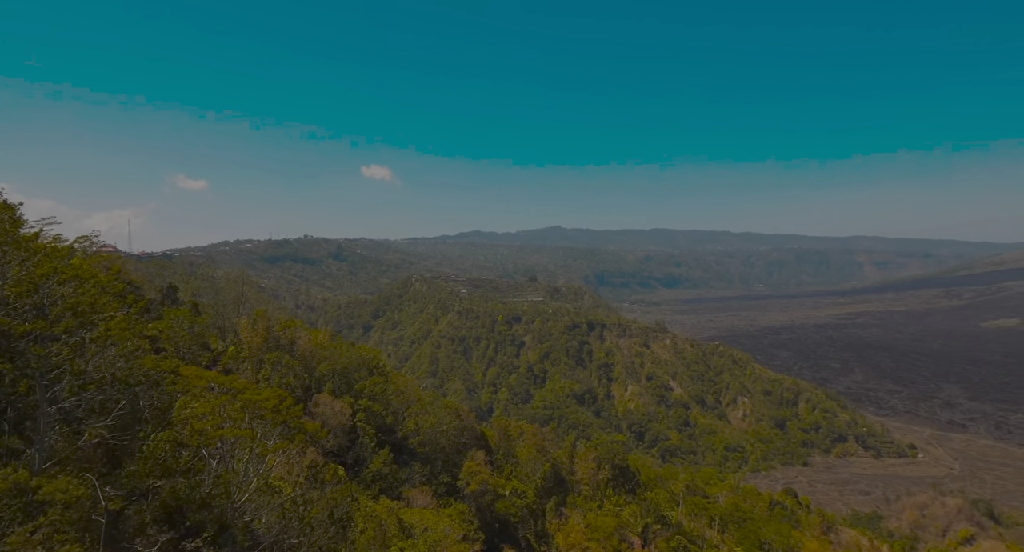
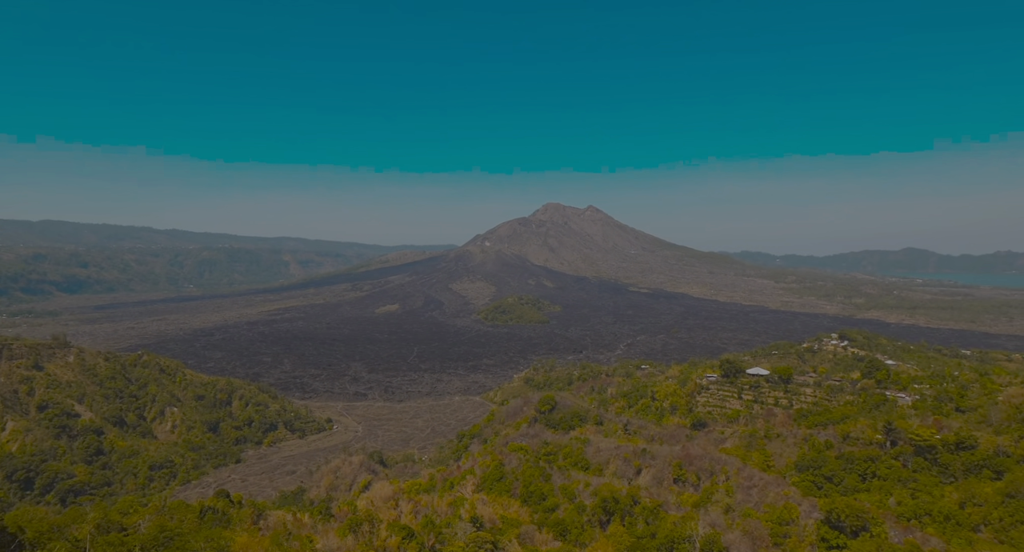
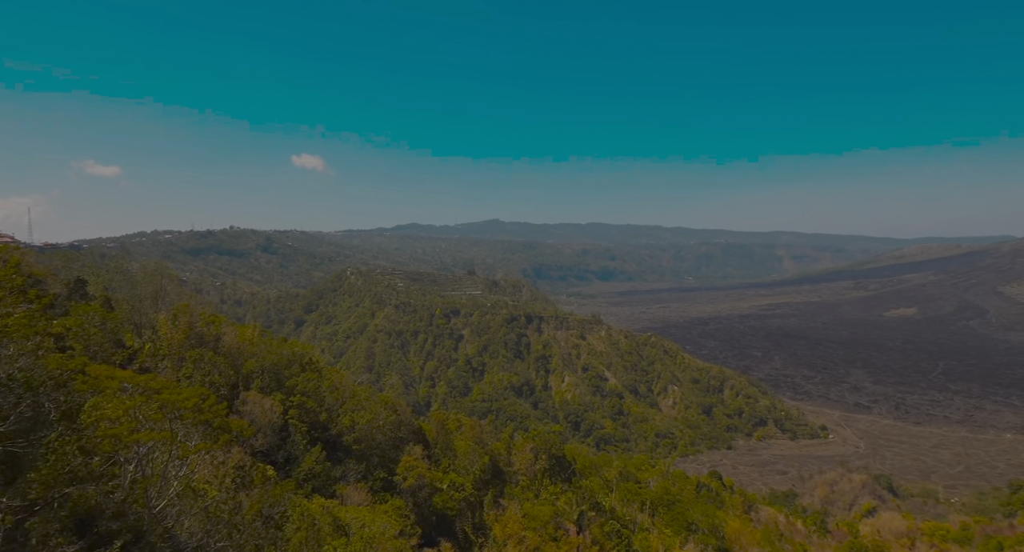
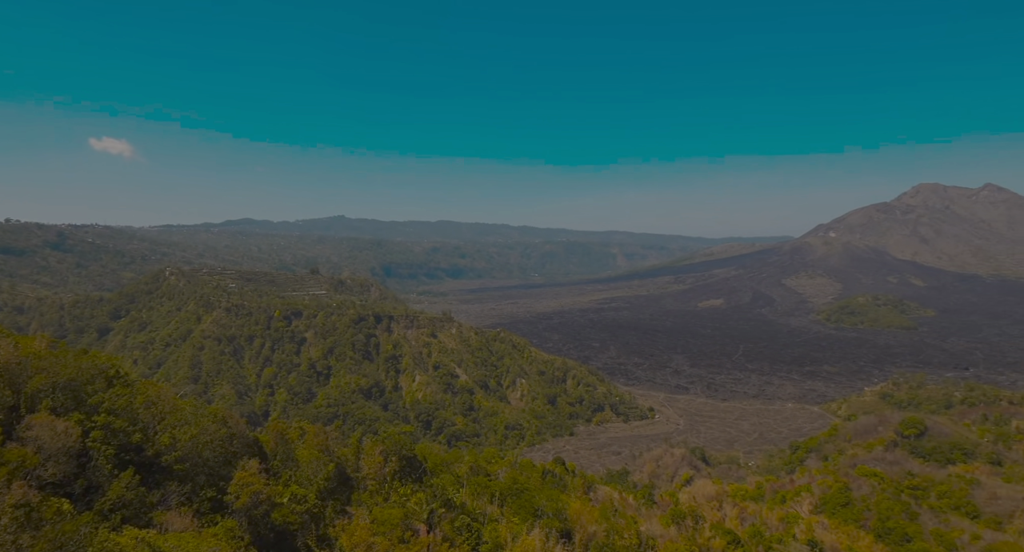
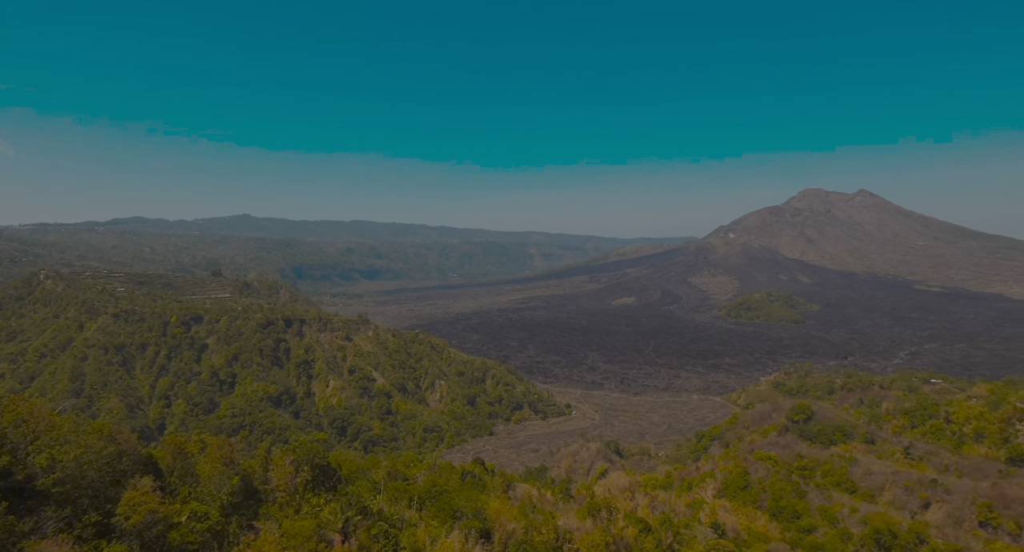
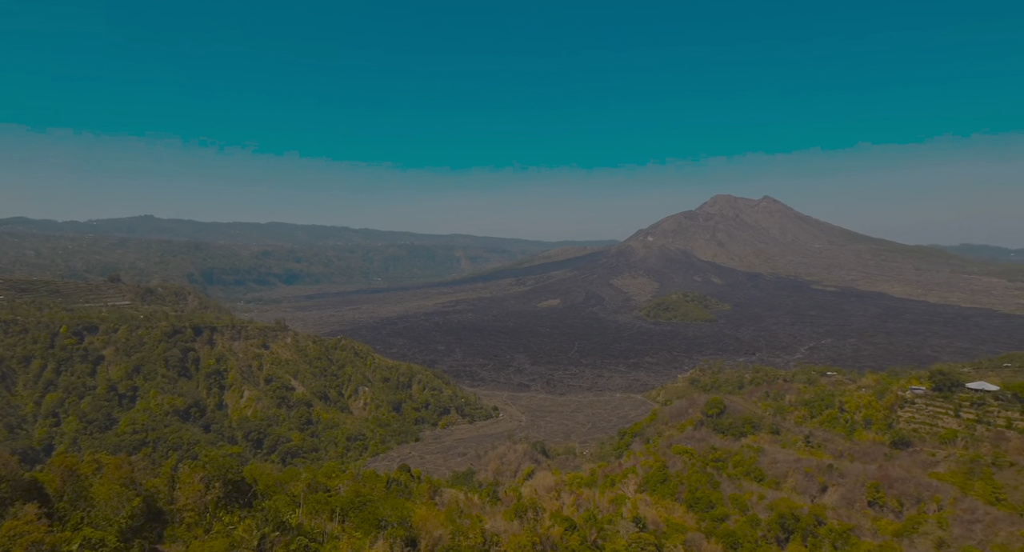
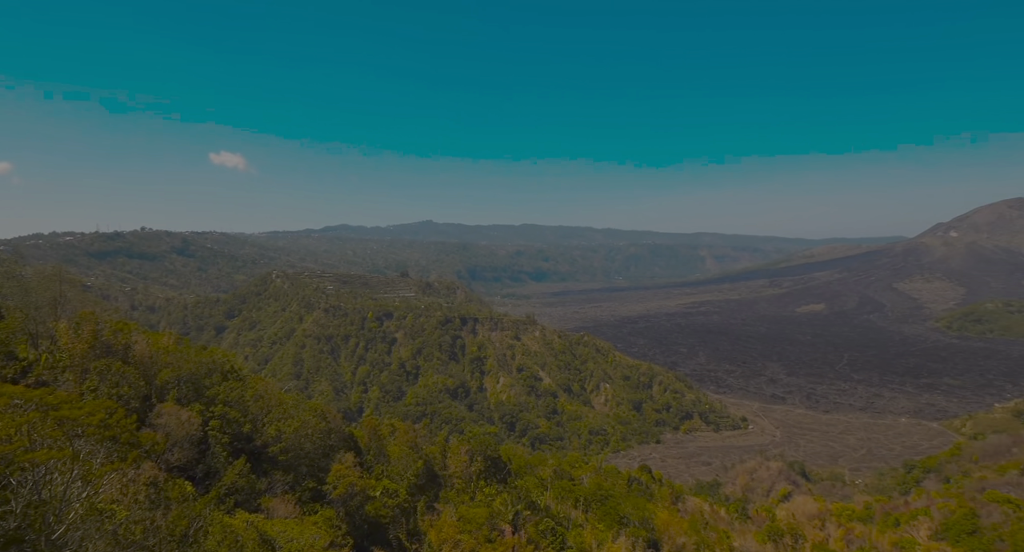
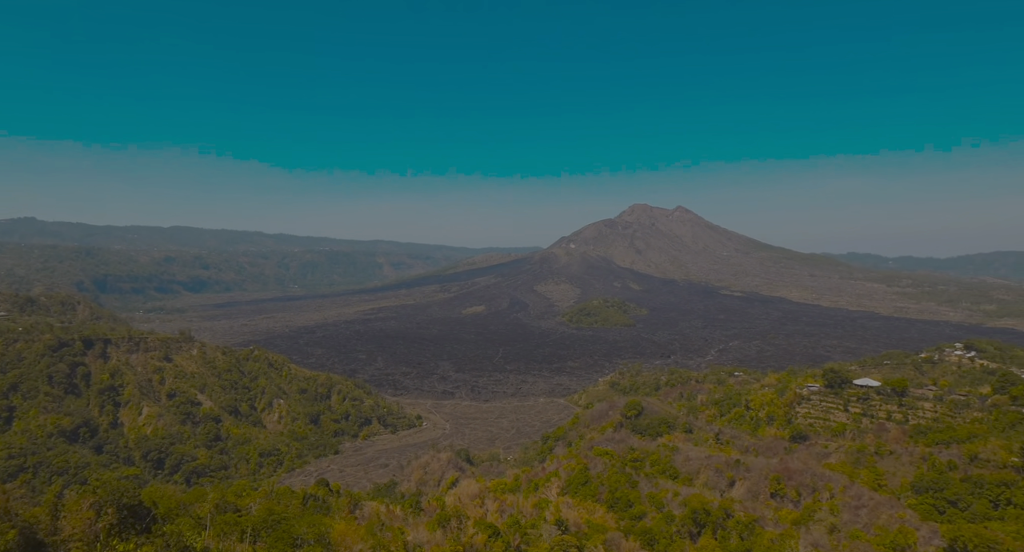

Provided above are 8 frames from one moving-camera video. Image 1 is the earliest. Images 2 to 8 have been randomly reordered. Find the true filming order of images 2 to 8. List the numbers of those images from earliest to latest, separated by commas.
3, 7, 4, 5, 6, 8, 2
